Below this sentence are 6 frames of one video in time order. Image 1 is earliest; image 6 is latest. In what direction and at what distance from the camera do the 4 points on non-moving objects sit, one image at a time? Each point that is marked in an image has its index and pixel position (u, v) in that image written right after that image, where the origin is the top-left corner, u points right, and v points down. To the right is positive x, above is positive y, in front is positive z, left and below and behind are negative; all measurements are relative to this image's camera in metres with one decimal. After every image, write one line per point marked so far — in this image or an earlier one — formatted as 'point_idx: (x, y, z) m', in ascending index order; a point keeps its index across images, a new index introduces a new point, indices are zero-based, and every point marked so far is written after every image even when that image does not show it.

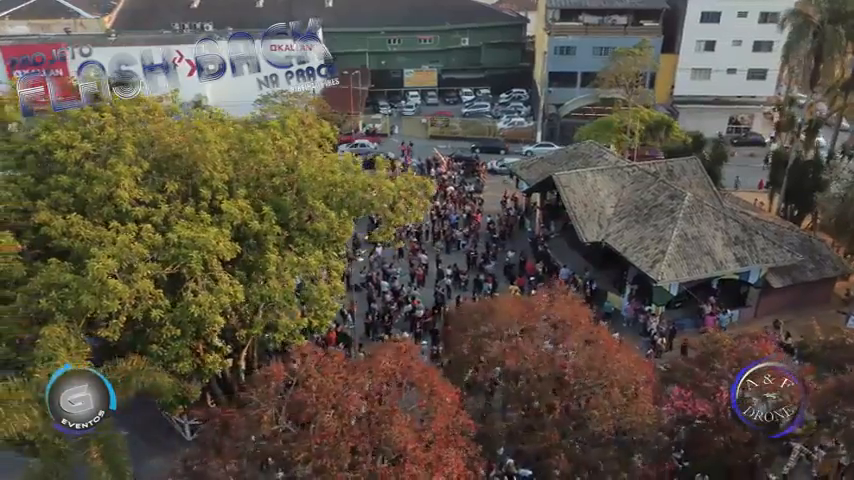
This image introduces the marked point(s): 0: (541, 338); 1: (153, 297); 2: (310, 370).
0: (+2.8, -2.3, +17.3) m
1: (-5.5, -1.1, +14.8) m
2: (-2.2, -2.5, +14.0) m
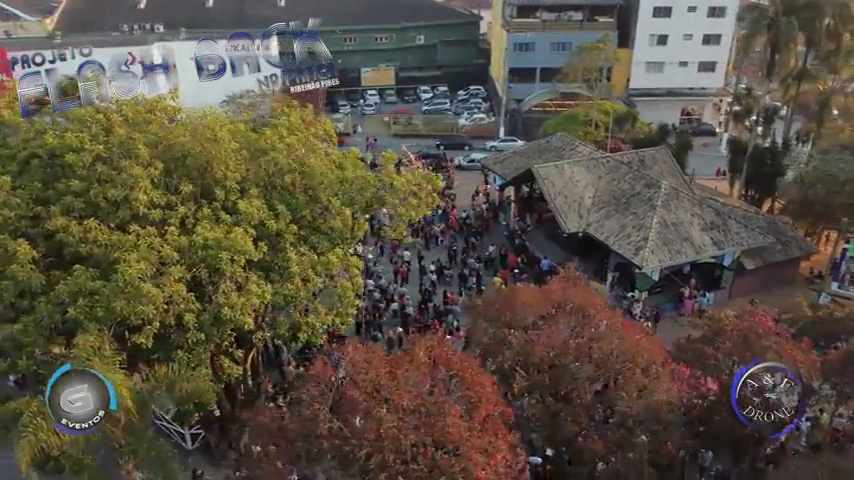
0: (+3.3, -2.0, +17.6) m
1: (-4.7, -1.2, +14.4) m
2: (-1.4, -2.4, +14.0) m
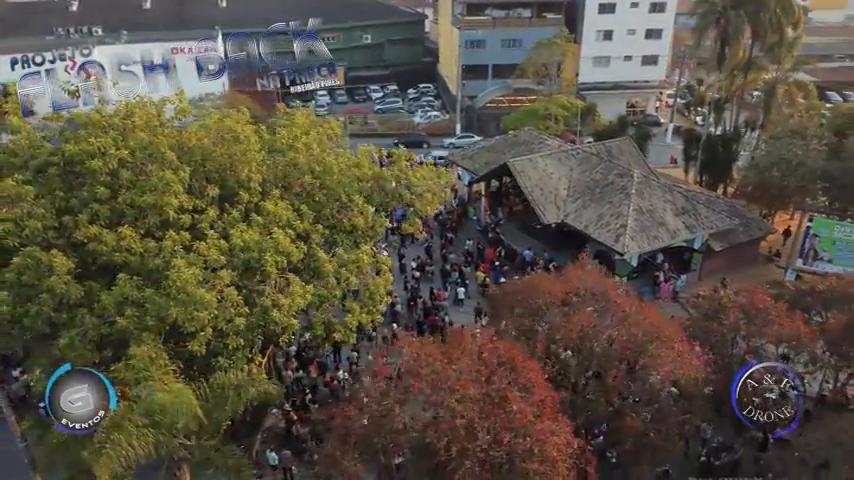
0: (+4.0, -1.7, +18.2) m
1: (-3.7, -1.2, +14.2) m
2: (-0.3, -2.3, +14.1) m
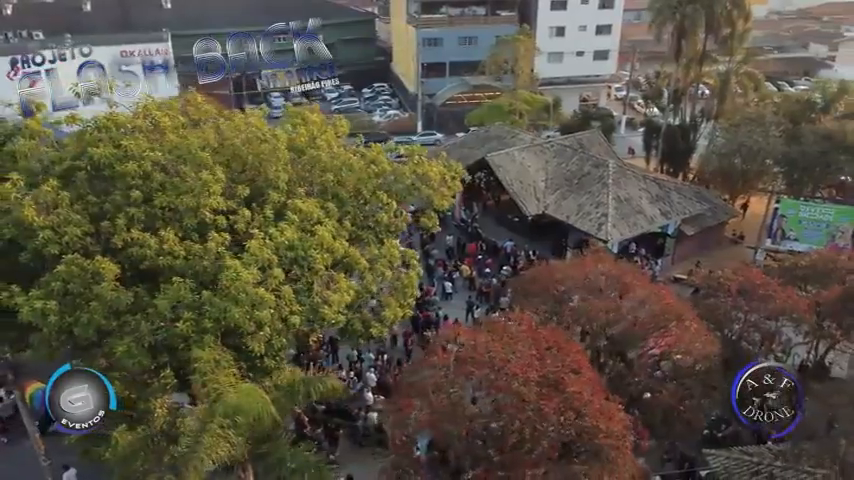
0: (+4.6, -1.4, +18.9) m
1: (-2.7, -1.2, +14.1) m
2: (+0.8, -2.1, +14.3) m
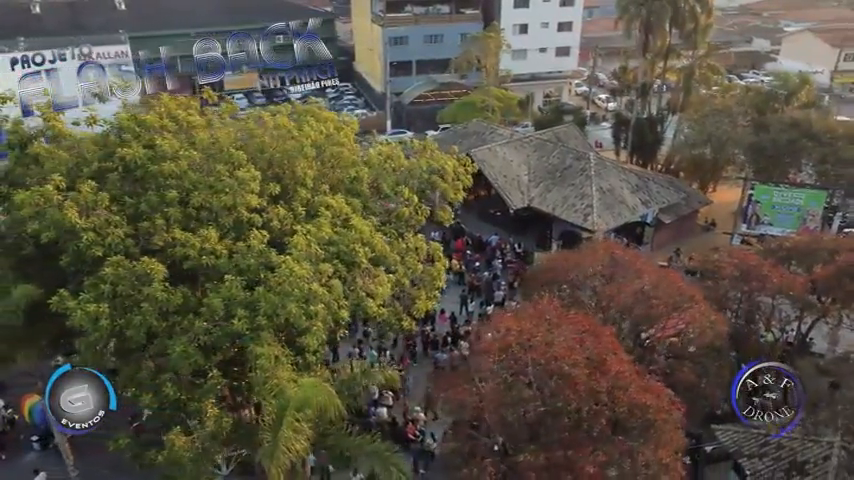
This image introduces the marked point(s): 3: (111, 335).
0: (+5.1, -1.0, +19.5) m
1: (-1.7, -1.1, +14.1) m
2: (+1.7, -1.9, +14.6) m
3: (-5.6, -1.7, +13.0) m
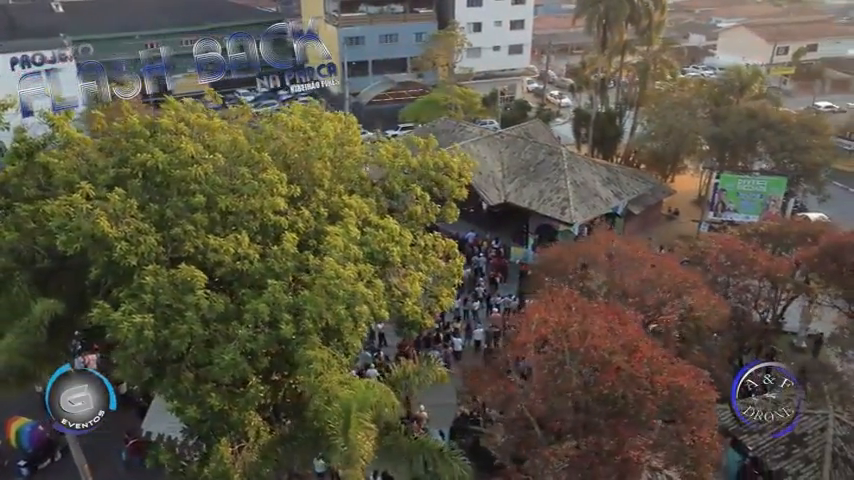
0: (+5.3, -0.7, +19.9) m
1: (-1.0, -1.1, +14.0) m
2: (+2.5, -1.7, +14.8) m
3: (-4.7, -1.8, +12.5) m
